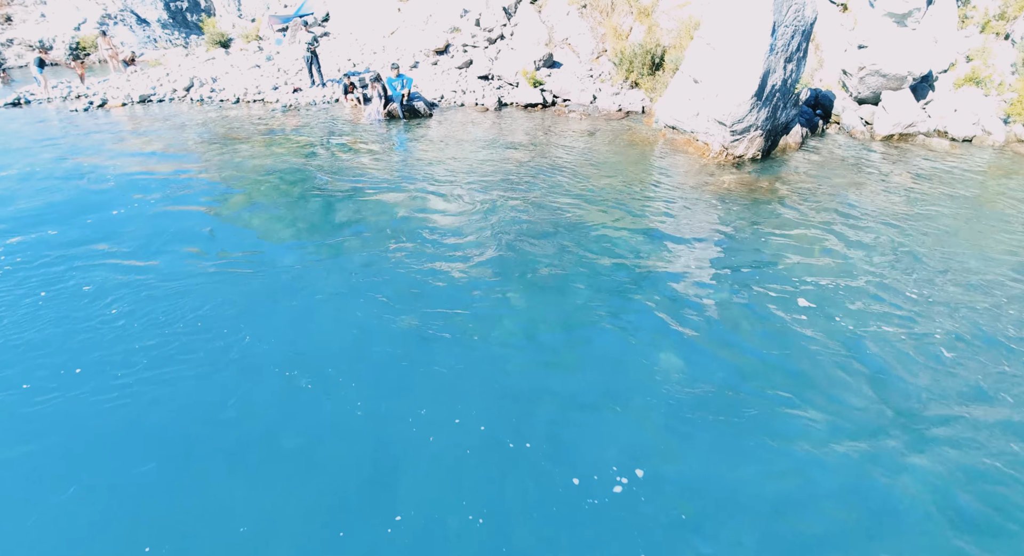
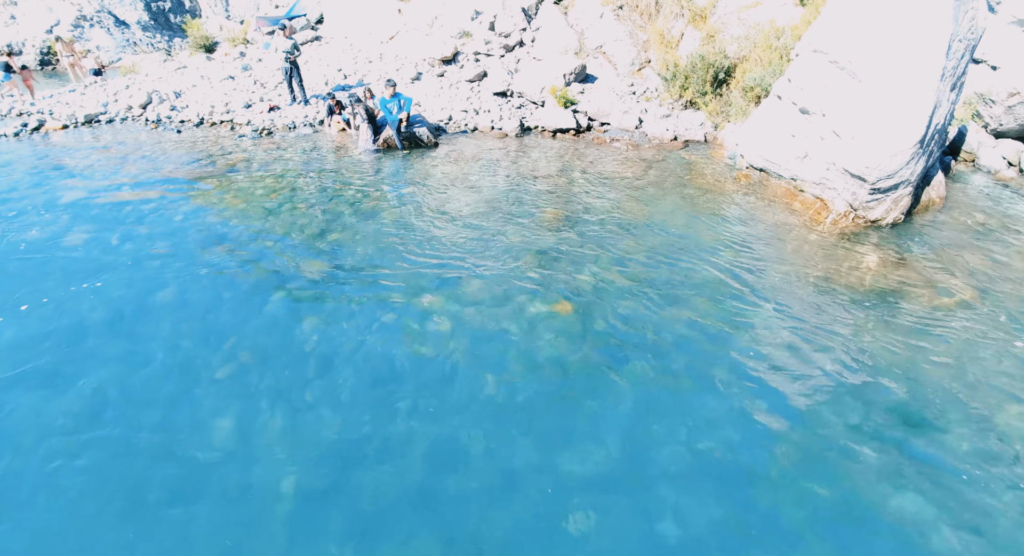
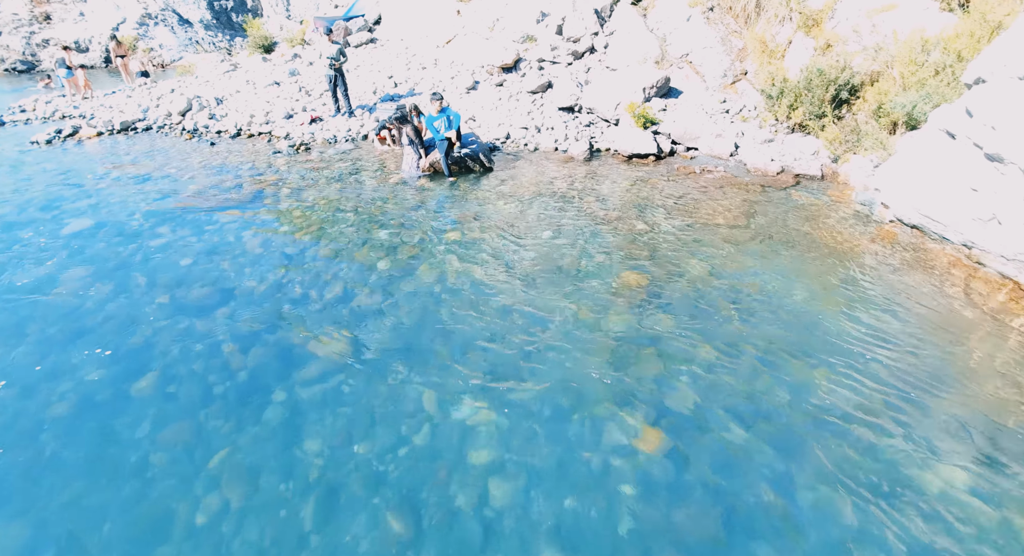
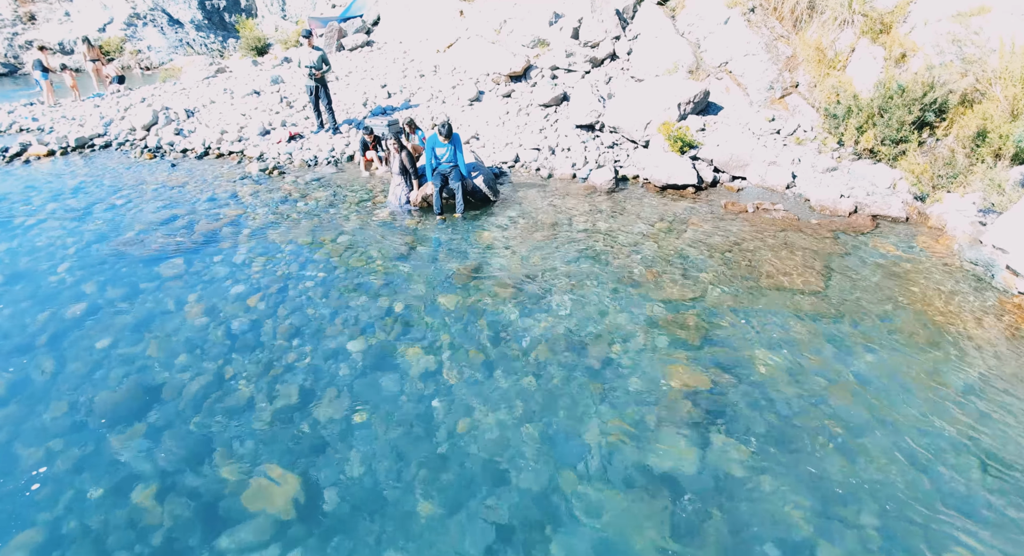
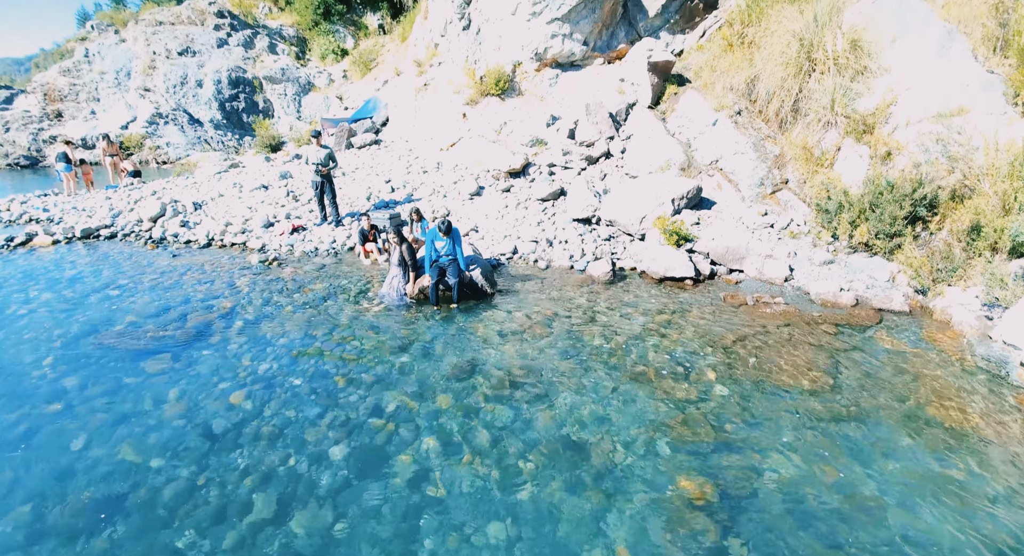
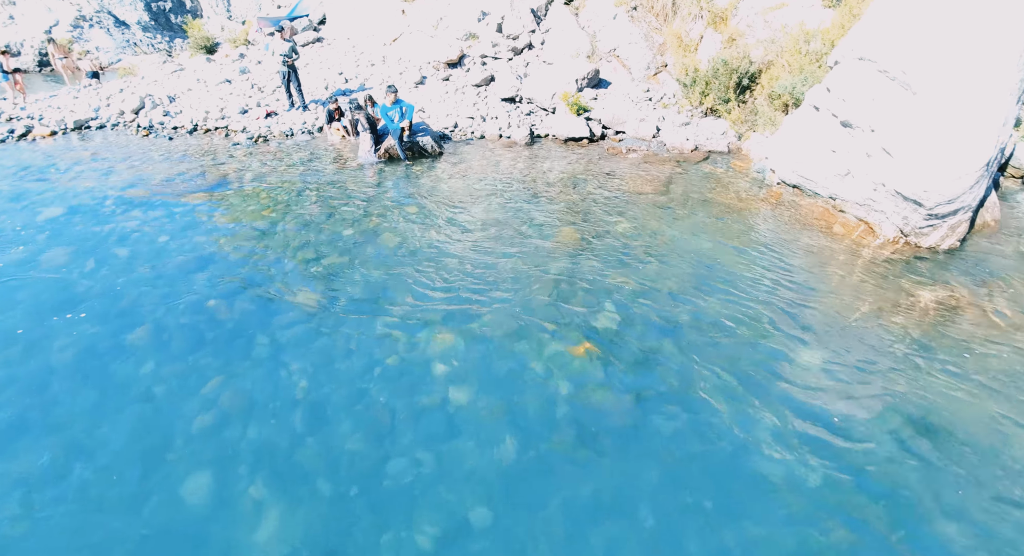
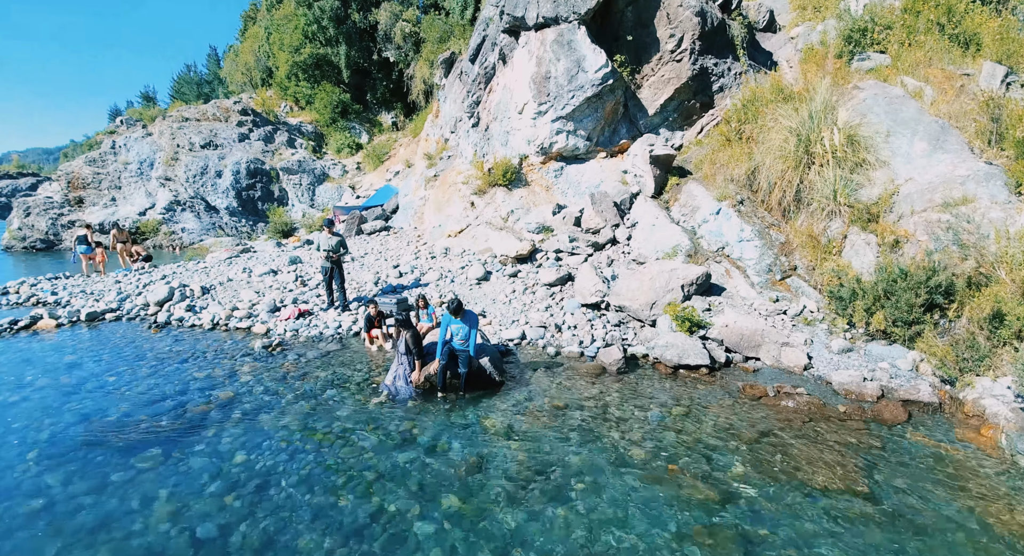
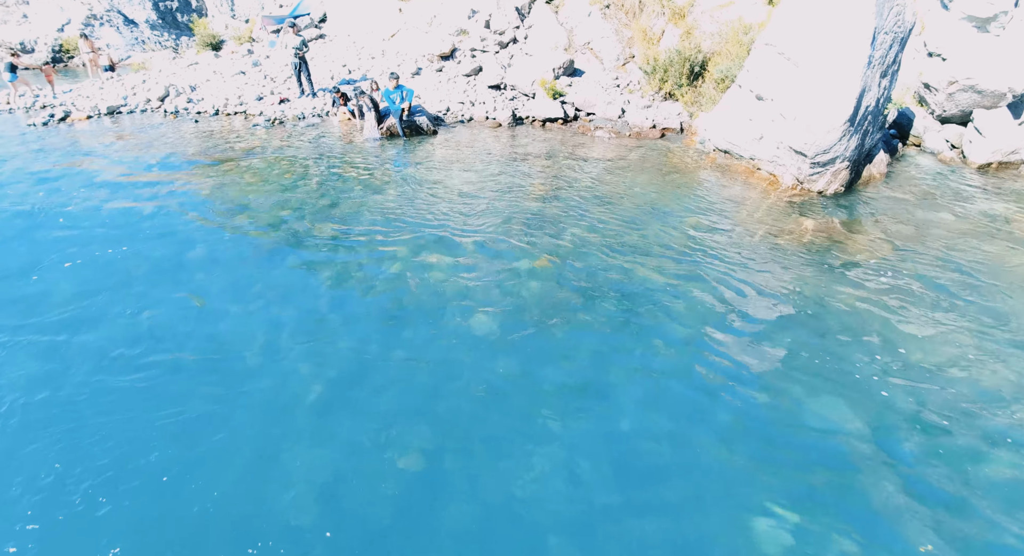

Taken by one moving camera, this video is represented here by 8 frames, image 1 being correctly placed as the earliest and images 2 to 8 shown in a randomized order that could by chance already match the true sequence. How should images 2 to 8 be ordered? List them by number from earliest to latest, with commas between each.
8, 2, 6, 3, 4, 5, 7
